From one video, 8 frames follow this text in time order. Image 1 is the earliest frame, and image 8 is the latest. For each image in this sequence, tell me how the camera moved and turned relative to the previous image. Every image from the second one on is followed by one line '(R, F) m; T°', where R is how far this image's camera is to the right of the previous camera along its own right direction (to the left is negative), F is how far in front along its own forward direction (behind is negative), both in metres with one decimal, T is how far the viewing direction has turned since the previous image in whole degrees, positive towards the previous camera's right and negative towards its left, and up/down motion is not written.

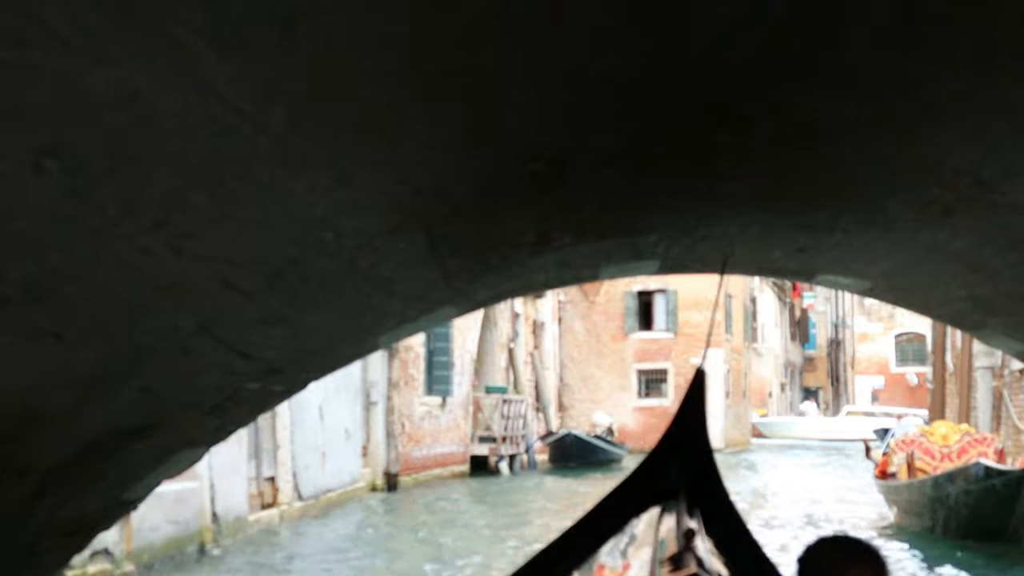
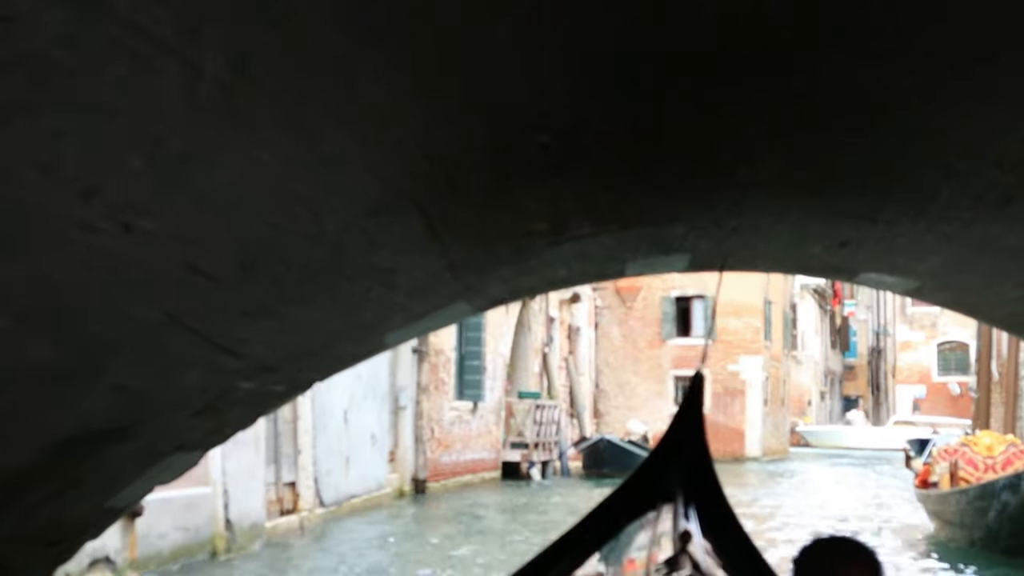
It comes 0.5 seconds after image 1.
(+0.1, +0.4) m; -1°
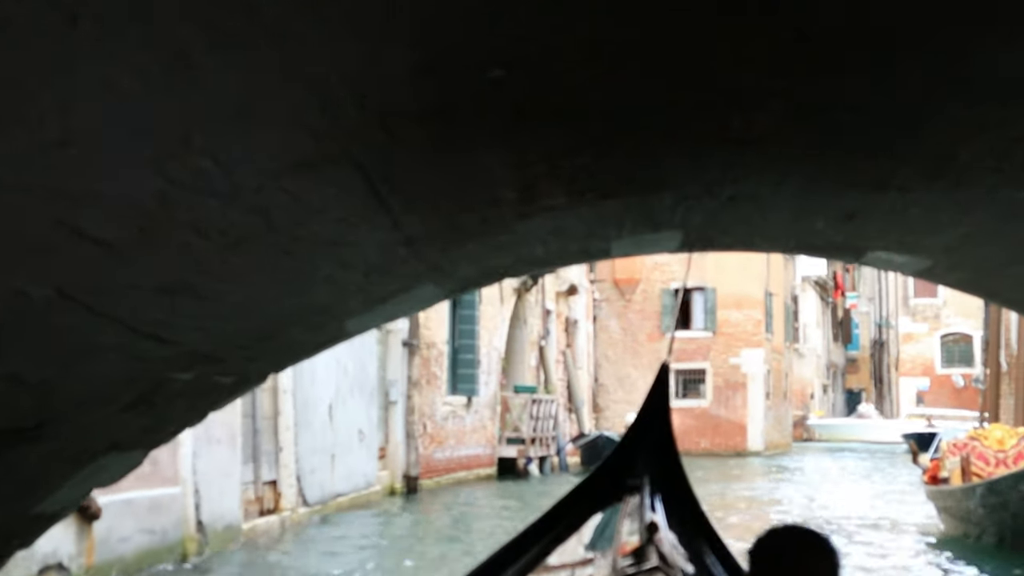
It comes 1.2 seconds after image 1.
(+0.1, +0.4) m; 0°
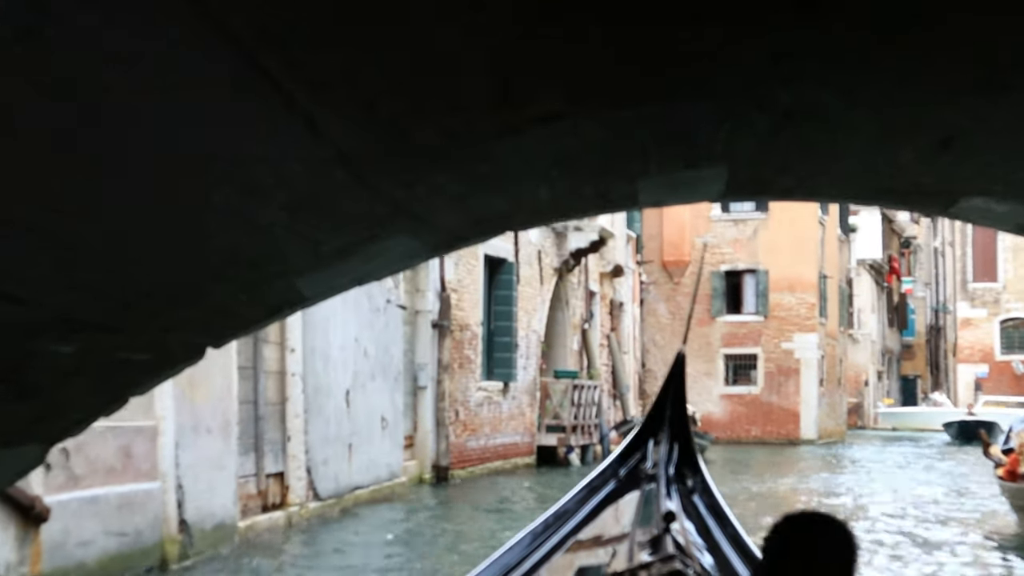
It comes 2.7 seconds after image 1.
(+0.1, +0.9) m; -2°
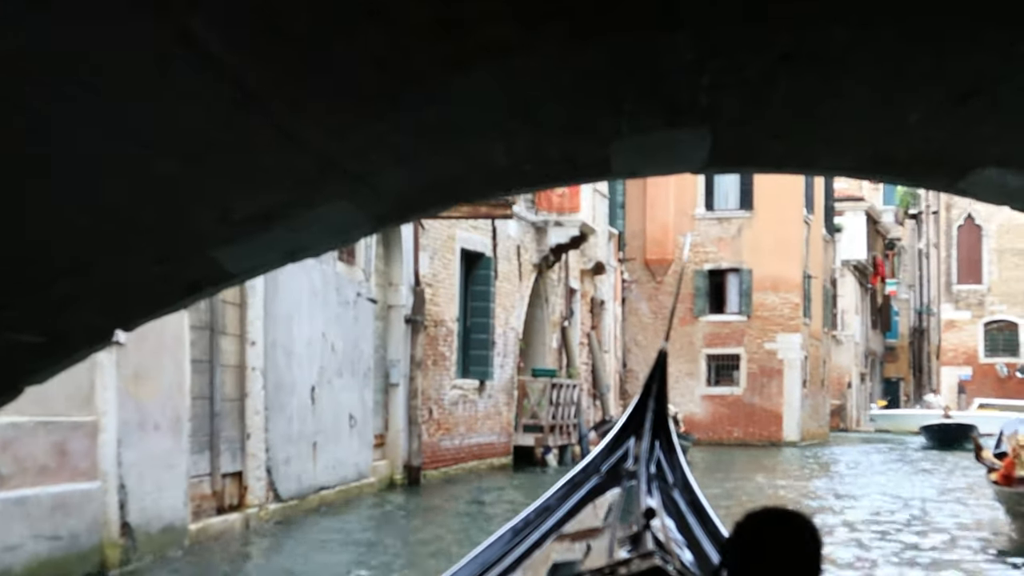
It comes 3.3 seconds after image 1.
(+0.1, +0.4) m; +1°
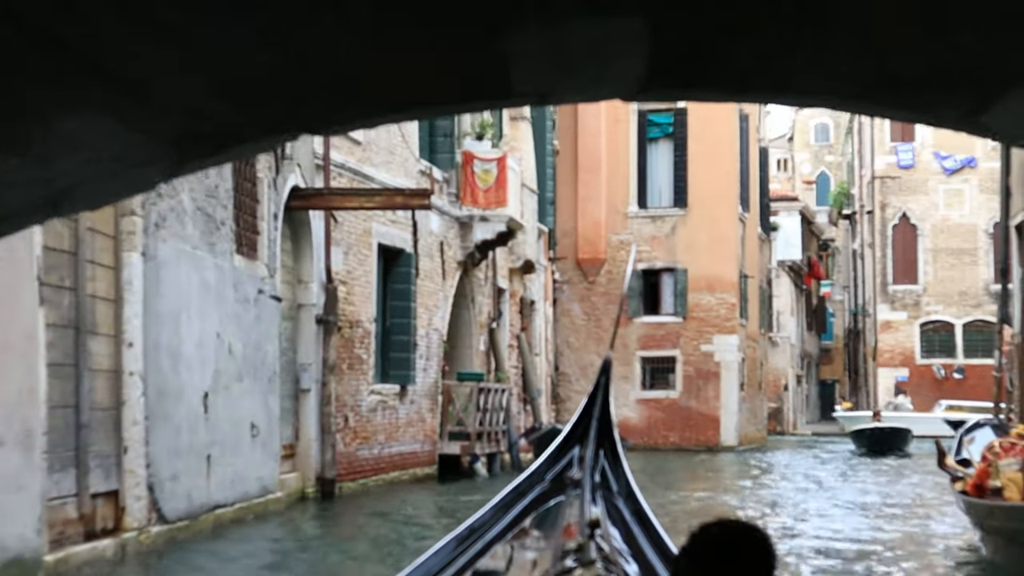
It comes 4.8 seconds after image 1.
(+0.1, +1.0) m; +2°
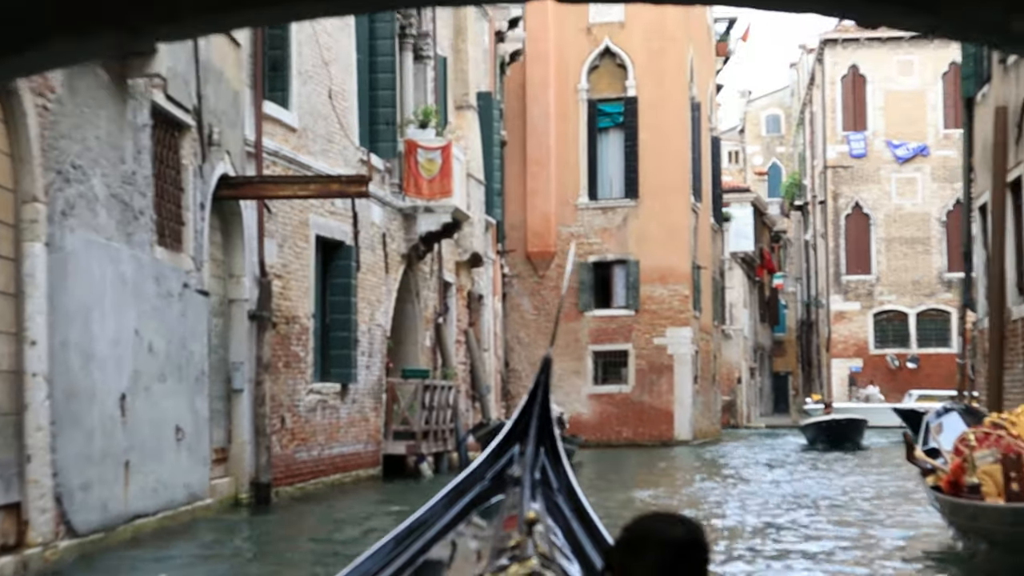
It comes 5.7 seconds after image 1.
(+0.1, +0.6) m; +2°
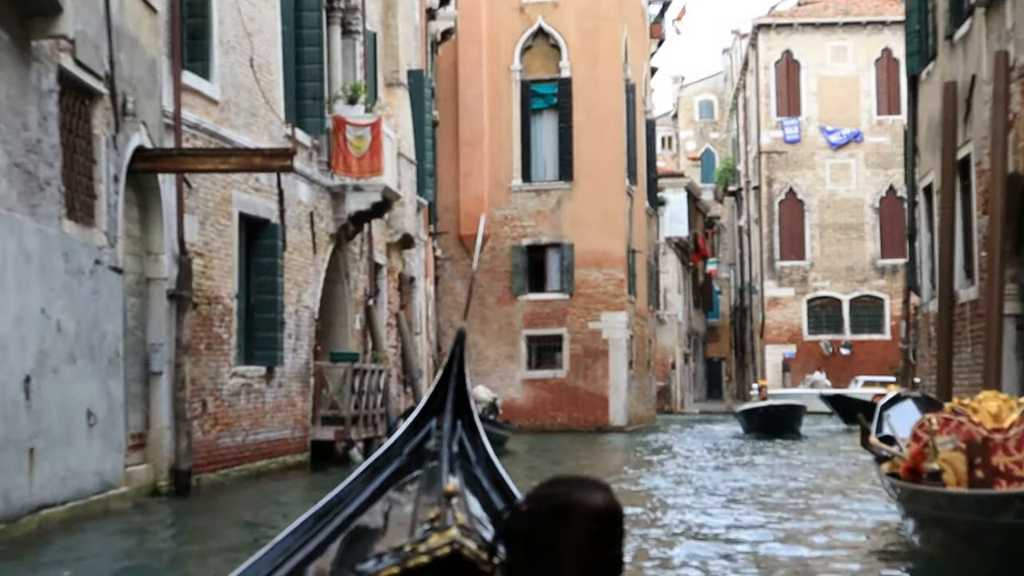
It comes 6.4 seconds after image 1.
(0.0, +0.4) m; +2°
